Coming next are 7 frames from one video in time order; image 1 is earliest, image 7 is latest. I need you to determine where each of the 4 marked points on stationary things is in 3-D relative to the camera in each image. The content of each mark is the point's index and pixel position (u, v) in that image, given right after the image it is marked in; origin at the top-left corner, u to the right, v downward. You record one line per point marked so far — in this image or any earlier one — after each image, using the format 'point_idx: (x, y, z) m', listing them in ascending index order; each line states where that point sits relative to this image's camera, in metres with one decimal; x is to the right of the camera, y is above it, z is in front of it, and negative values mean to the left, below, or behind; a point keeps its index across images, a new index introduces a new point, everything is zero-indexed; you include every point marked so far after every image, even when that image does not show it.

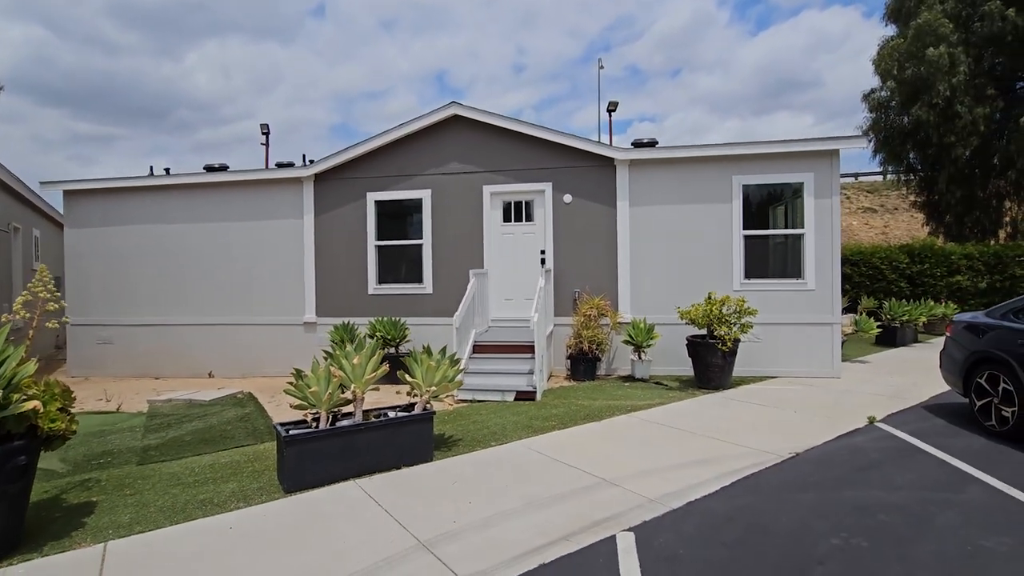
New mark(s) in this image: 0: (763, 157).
0: (+3.7, +1.9, +7.7) m
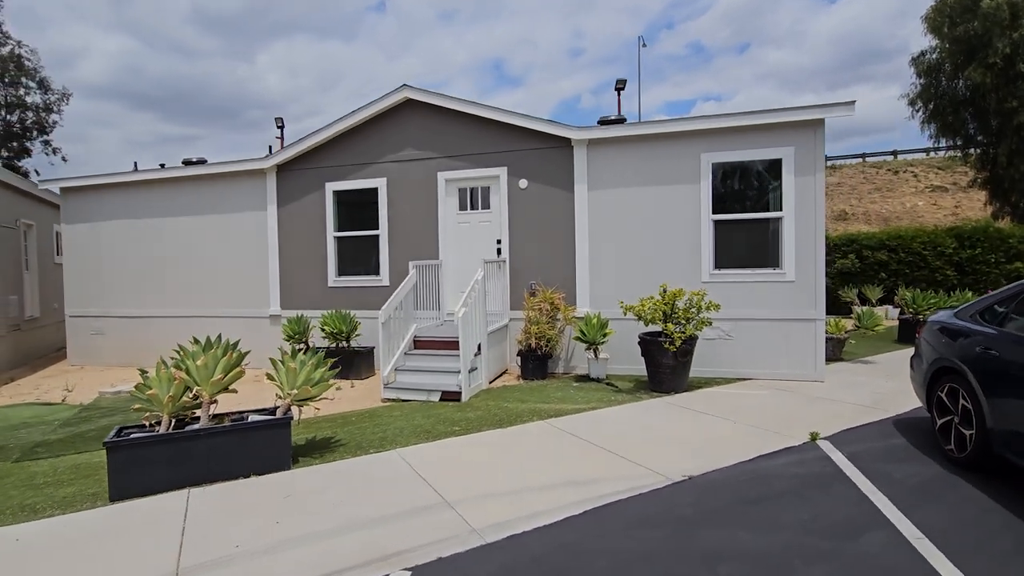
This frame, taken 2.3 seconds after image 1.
0: (+2.9, +2.1, +6.8) m
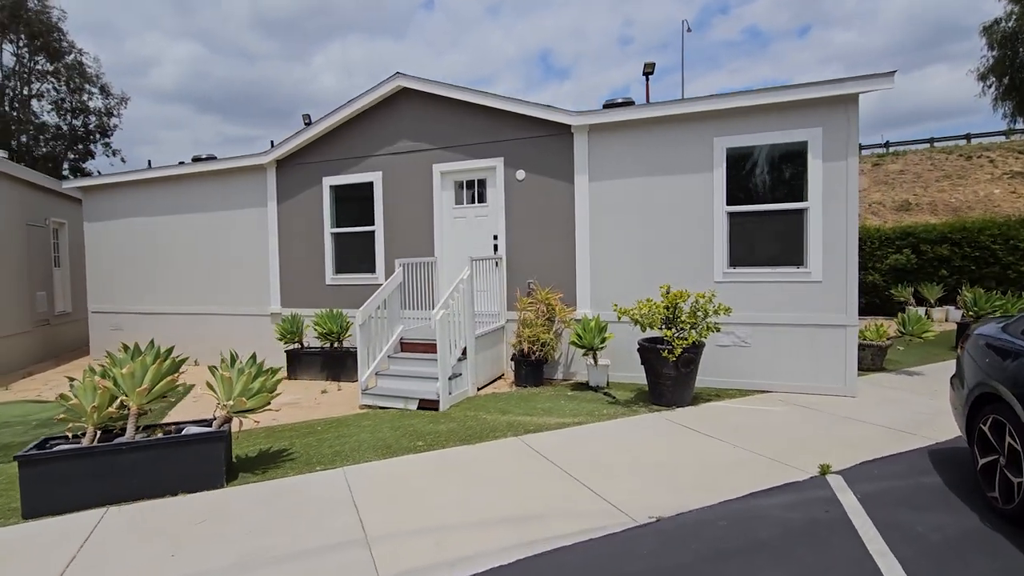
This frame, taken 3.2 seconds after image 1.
0: (+2.8, +2.0, +6.0) m
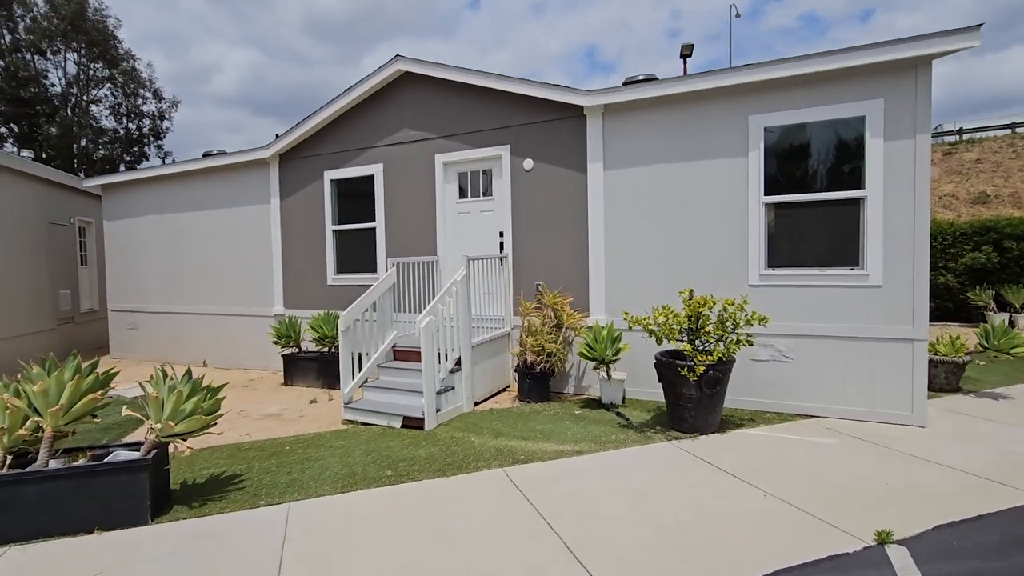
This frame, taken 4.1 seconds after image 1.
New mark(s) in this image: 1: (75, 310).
0: (+2.8, +2.0, +5.1) m
1: (-9.5, -0.5, +11.2) m
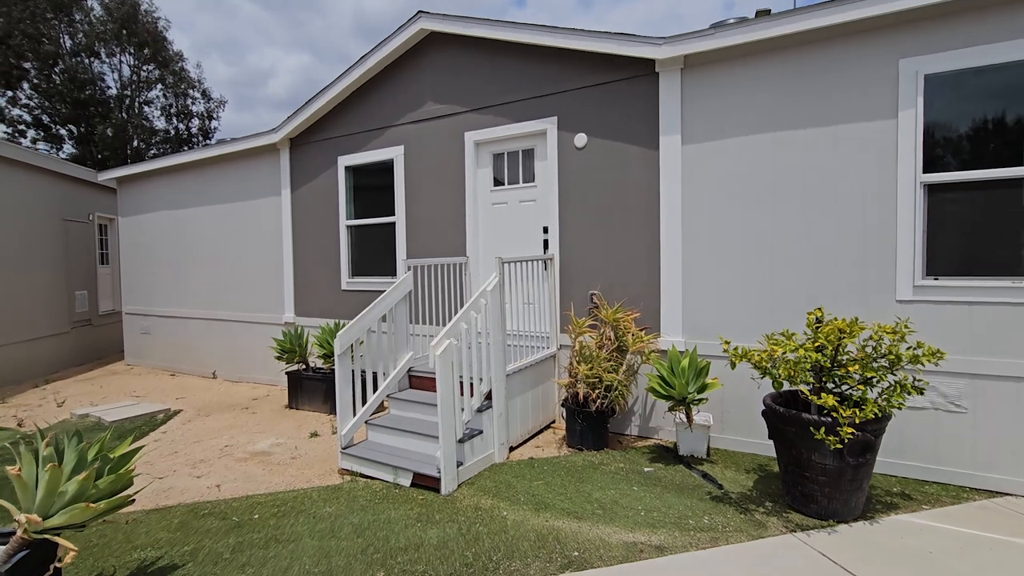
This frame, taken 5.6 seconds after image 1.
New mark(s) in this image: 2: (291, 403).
0: (+3.2, +1.9, +3.5) m
1: (-8.6, -0.5, +10.6) m
2: (-2.6, -1.4, +6.1) m
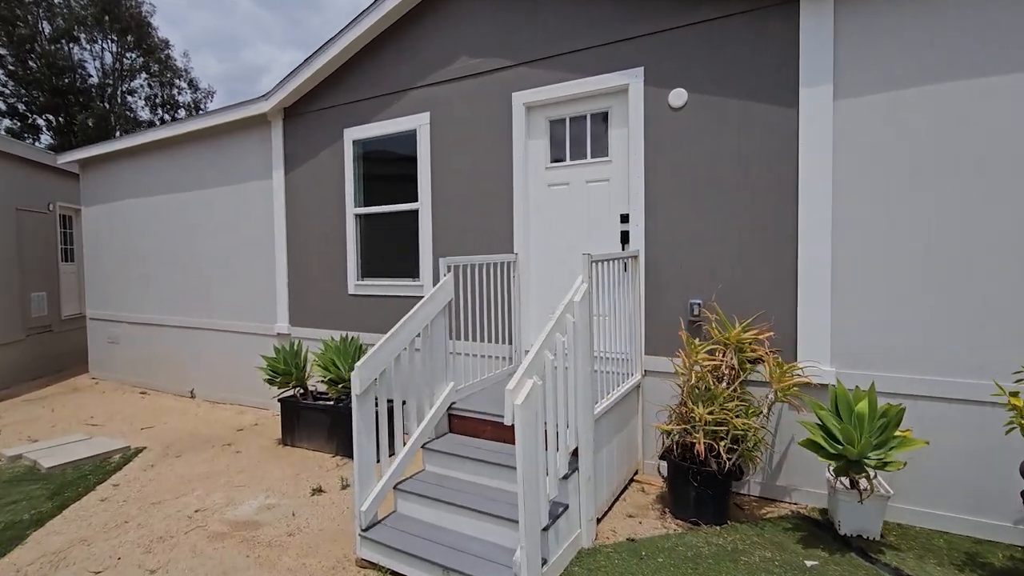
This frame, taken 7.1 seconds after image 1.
0: (+3.7, +1.8, +2.2) m
1: (-8.2, -0.5, +9.2) m
2: (-2.1, -1.4, +4.8) m
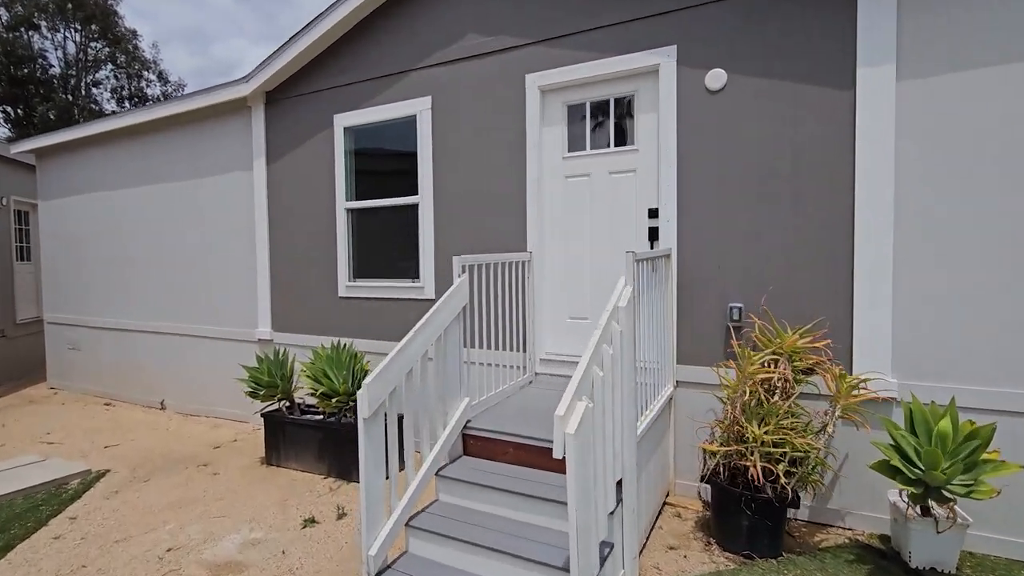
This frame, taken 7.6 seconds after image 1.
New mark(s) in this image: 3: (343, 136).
0: (+3.9, +1.8, +2.0) m
1: (-8.3, -0.5, +8.5) m
2: (-2.0, -1.4, +4.3) m
3: (-1.6, +1.5, +4.9) m
